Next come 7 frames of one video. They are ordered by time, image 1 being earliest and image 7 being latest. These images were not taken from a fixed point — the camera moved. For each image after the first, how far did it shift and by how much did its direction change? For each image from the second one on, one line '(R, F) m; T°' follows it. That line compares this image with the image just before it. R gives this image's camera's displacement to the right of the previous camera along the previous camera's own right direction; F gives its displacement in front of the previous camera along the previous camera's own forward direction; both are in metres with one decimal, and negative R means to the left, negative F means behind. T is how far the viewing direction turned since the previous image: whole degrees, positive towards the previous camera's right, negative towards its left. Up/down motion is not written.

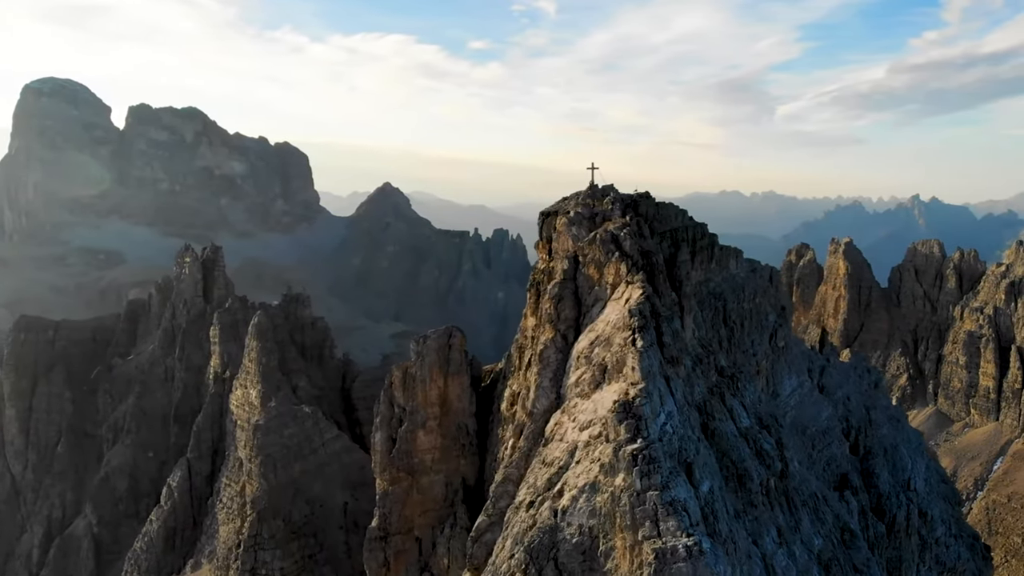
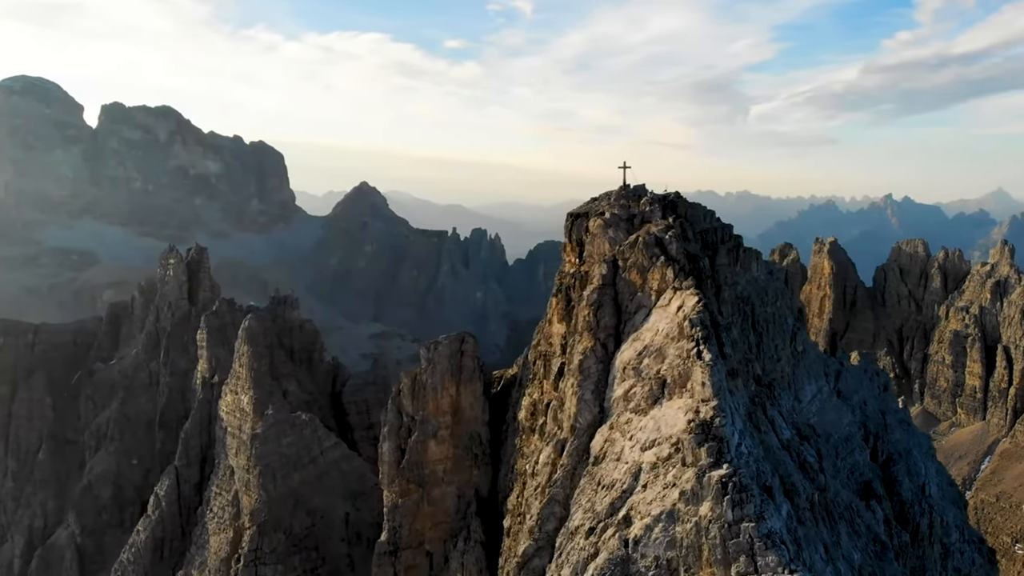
(-1.1, +0.9) m; +1°
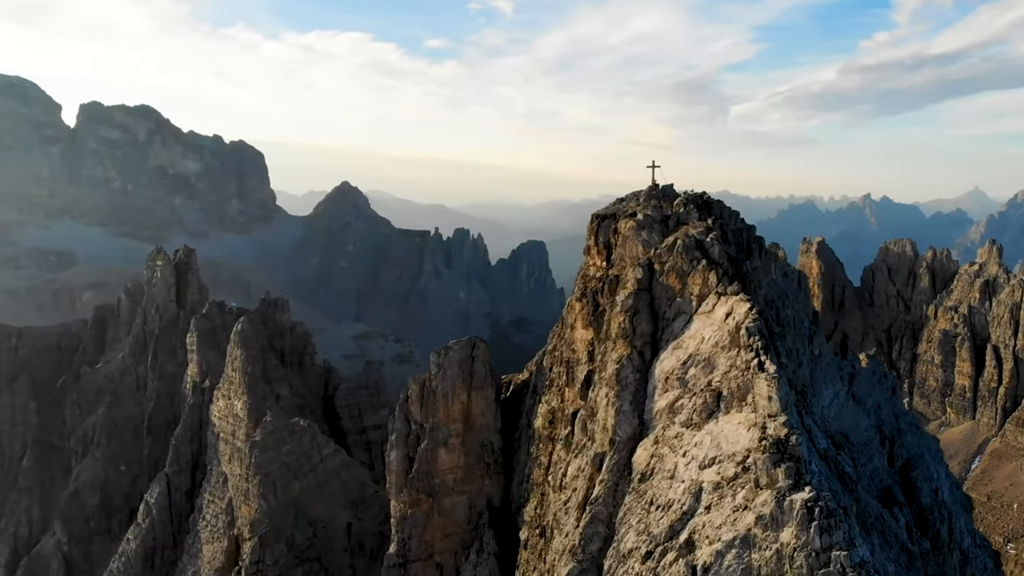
(-0.8, +0.7) m; +1°
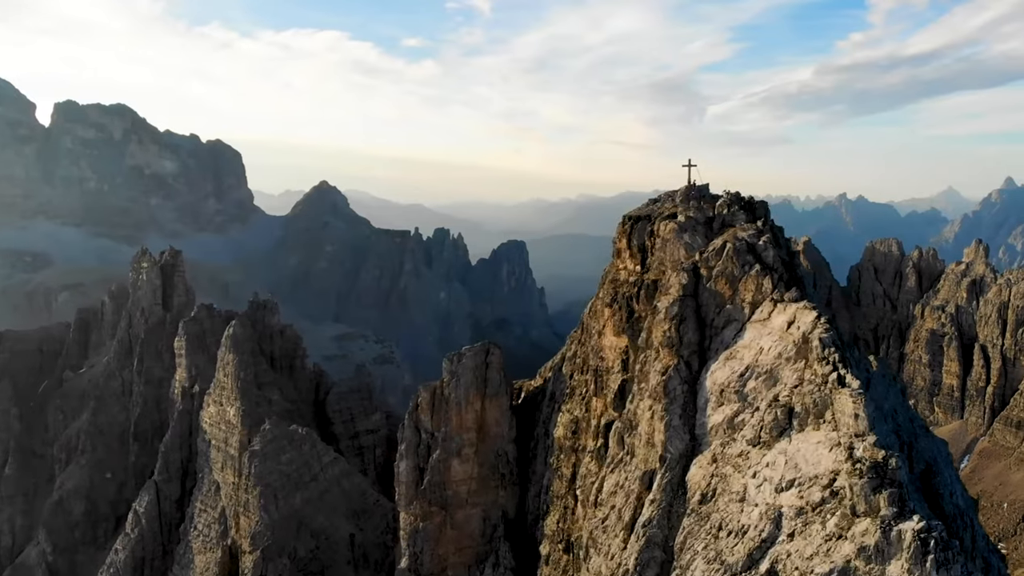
(-1.0, +0.8) m; +1°
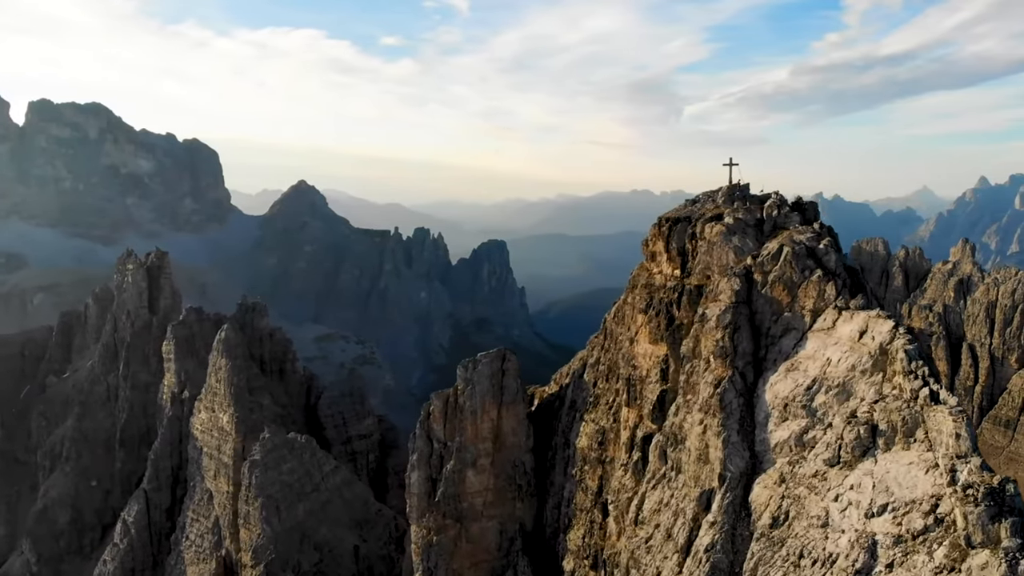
(-1.0, +0.8) m; +1°
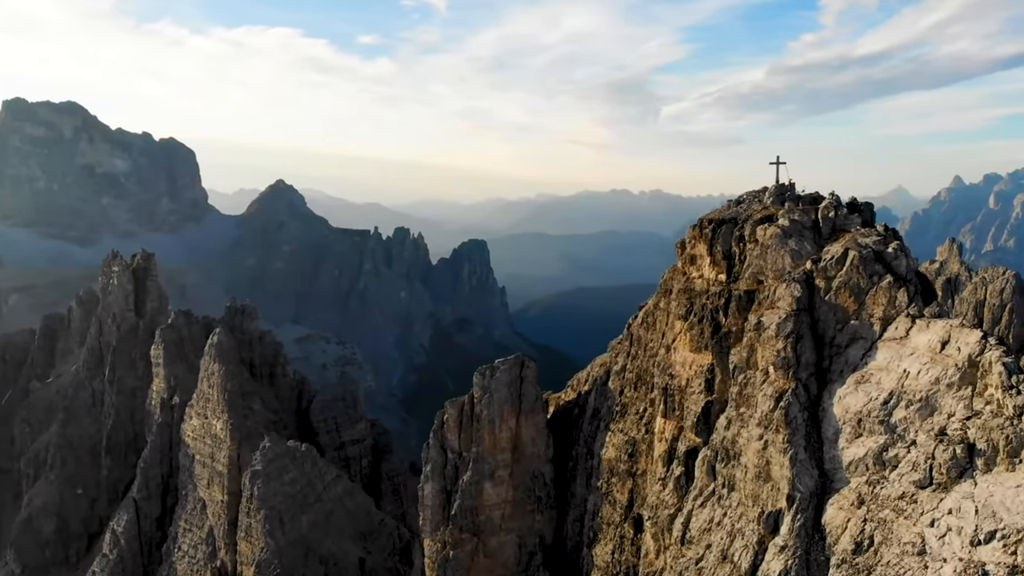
(-1.0, +0.8) m; +1°
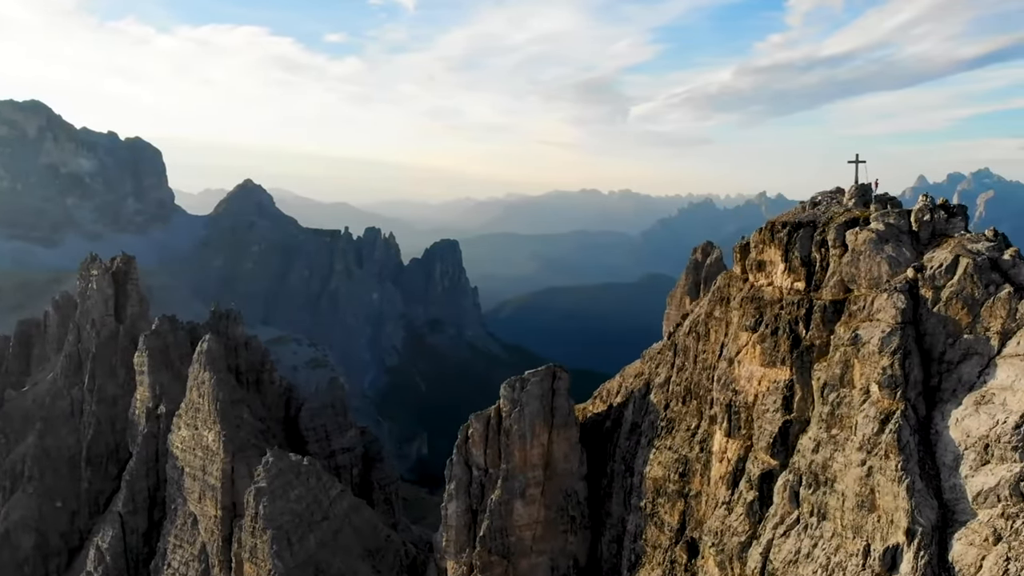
(-1.4, +1.2) m; +2°
